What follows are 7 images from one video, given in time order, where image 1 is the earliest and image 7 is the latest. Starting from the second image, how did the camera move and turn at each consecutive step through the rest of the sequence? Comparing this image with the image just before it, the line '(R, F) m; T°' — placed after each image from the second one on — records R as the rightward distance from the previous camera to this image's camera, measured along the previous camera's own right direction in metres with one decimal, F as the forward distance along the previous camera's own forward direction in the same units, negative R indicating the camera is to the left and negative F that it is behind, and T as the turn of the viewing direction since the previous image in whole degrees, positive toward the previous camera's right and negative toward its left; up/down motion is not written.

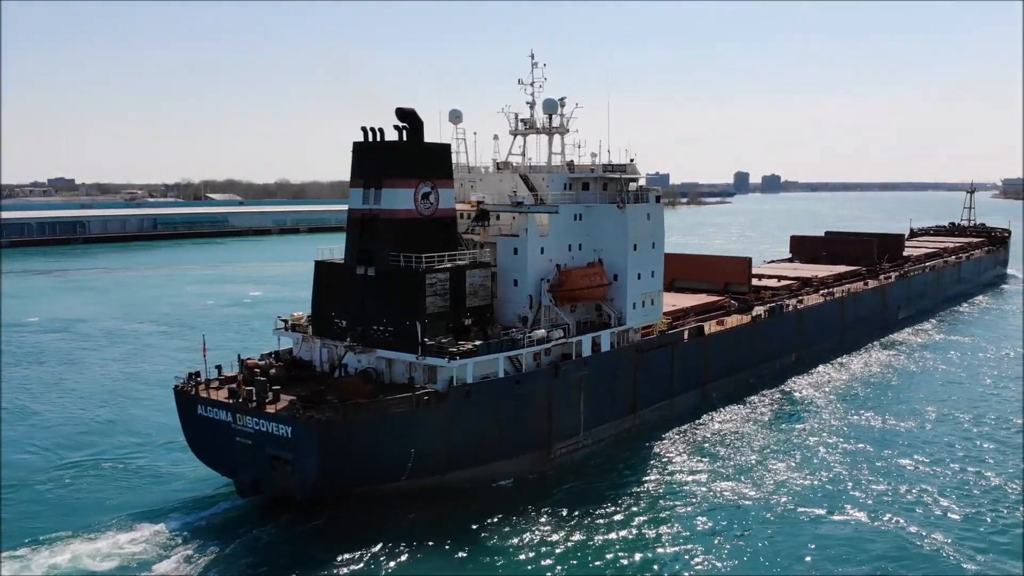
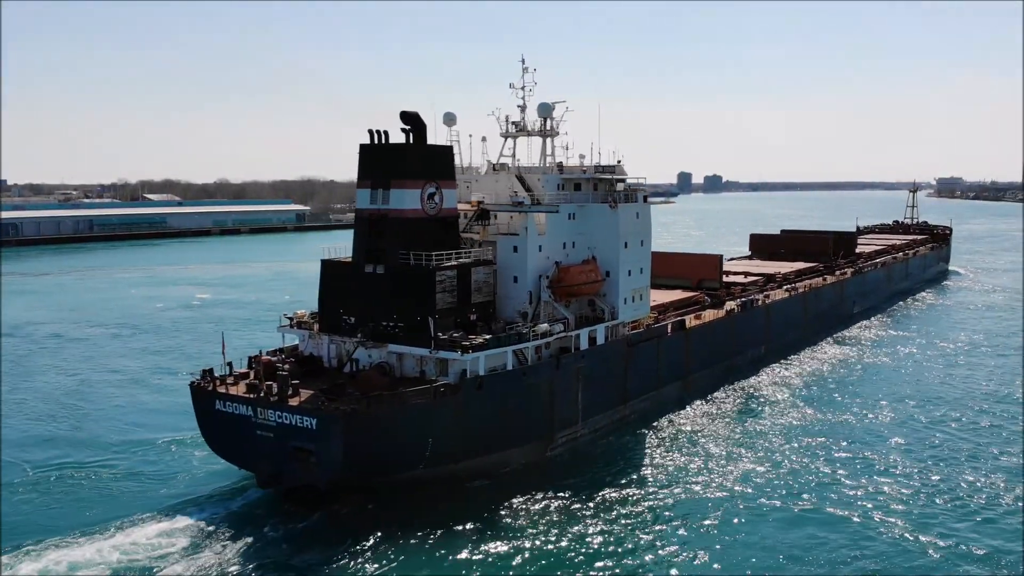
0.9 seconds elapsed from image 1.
(-0.6, -0.4) m; +3°
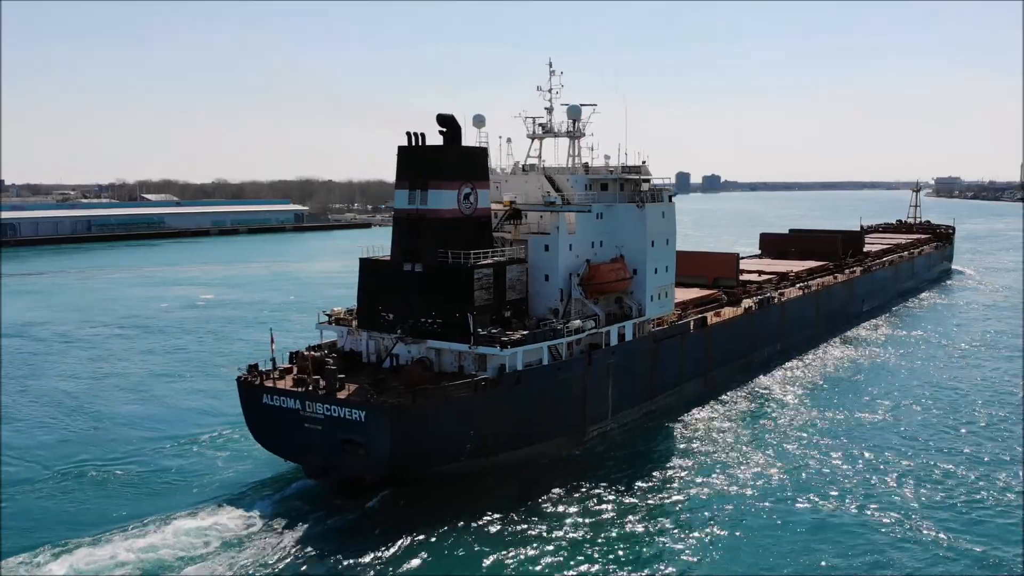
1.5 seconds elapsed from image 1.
(-0.4, -0.3) m; 0°
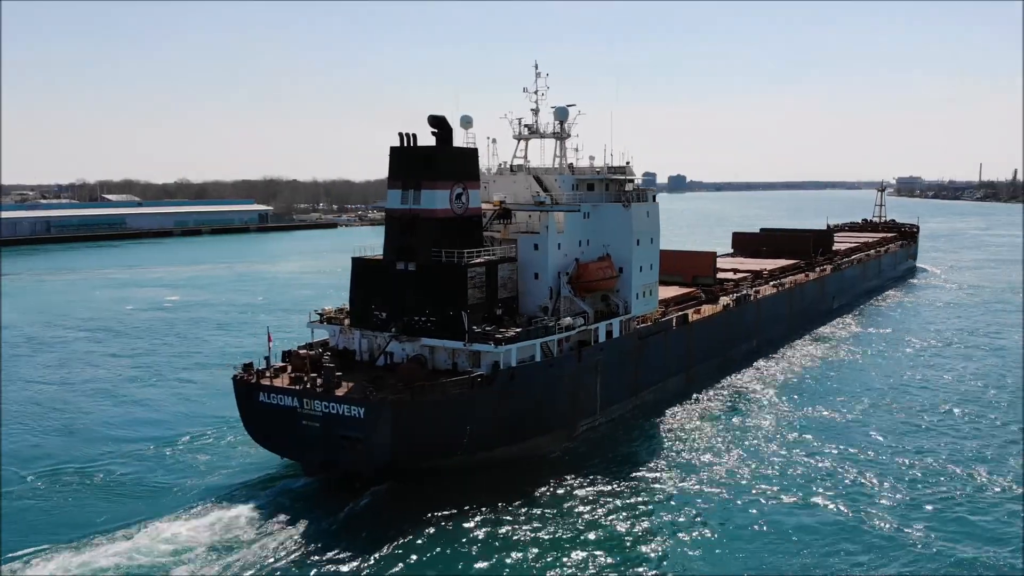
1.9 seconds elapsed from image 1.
(-0.3, -0.2) m; +2°
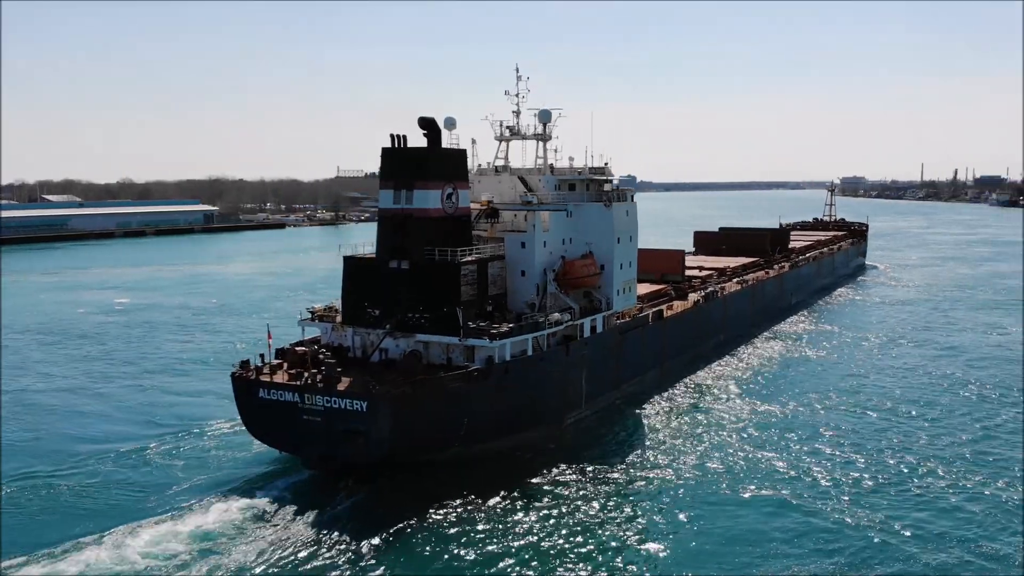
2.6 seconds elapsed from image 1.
(-0.4, -0.3) m; +3°
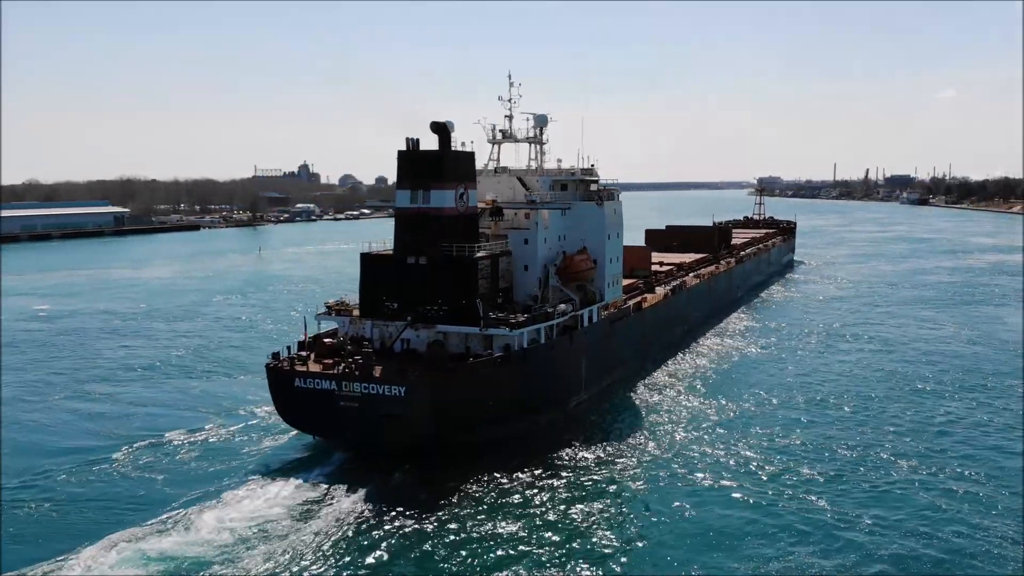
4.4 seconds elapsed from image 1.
(-1.0, -0.7) m; +5°
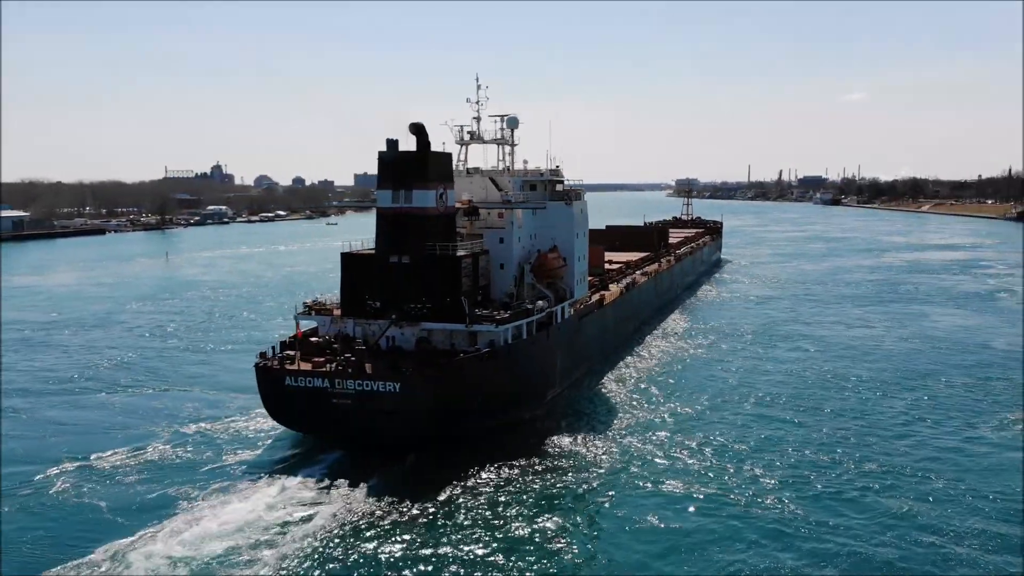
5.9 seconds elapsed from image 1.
(-0.7, -0.3) m; +5°
